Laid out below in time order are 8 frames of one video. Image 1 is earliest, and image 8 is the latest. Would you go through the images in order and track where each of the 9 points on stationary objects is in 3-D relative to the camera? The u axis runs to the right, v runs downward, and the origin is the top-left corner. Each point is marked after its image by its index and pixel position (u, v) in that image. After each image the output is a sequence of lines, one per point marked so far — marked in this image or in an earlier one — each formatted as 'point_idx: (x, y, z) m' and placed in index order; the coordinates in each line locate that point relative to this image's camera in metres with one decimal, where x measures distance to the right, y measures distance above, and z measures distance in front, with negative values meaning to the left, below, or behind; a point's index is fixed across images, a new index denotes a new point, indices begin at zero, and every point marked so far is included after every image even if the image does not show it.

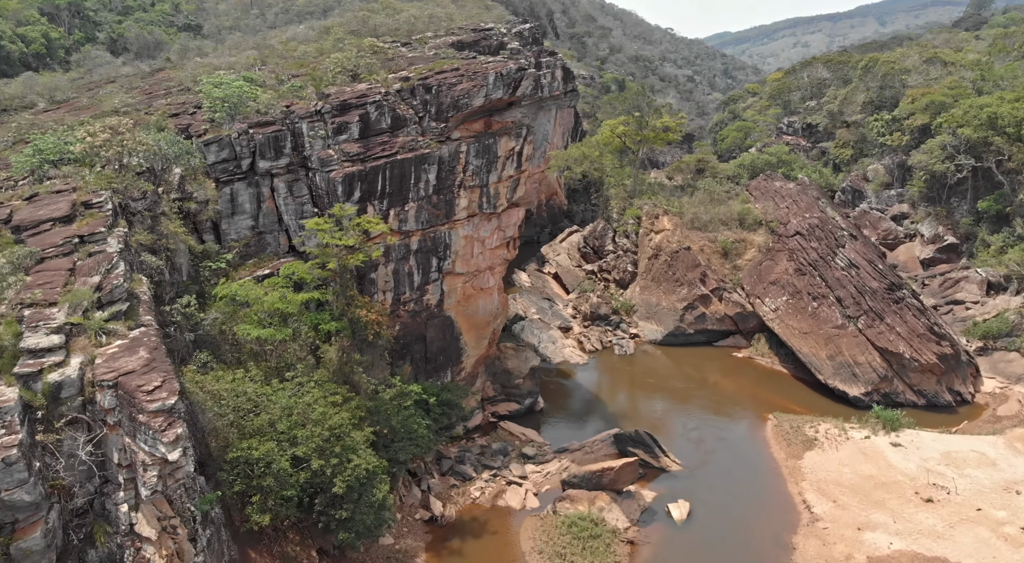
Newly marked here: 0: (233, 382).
0: (-7.0, -2.5, +18.1) m
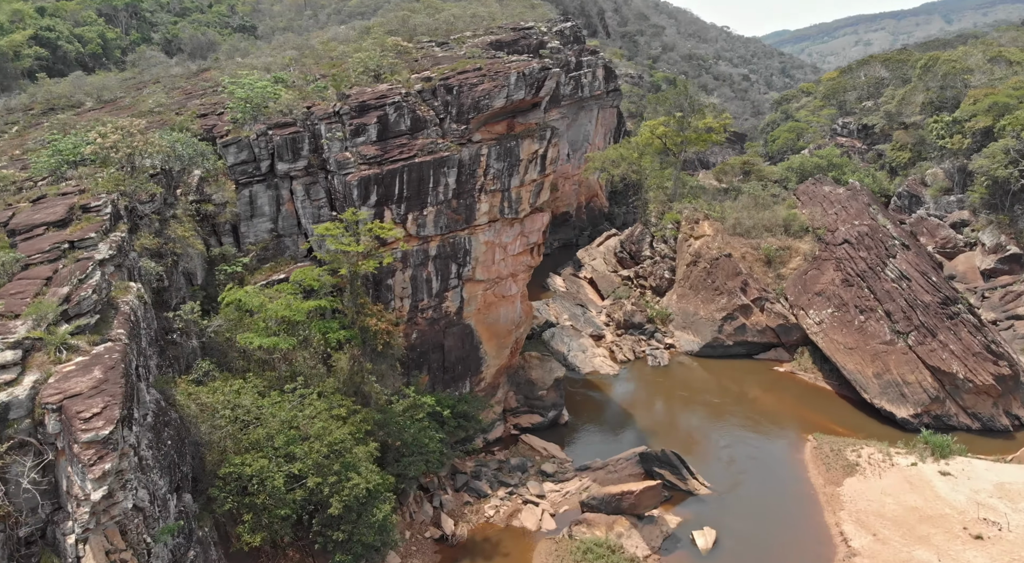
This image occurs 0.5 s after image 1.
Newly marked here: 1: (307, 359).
0: (-6.8, -2.7, +17.5) m
1: (-5.5, -2.1, +20.0) m
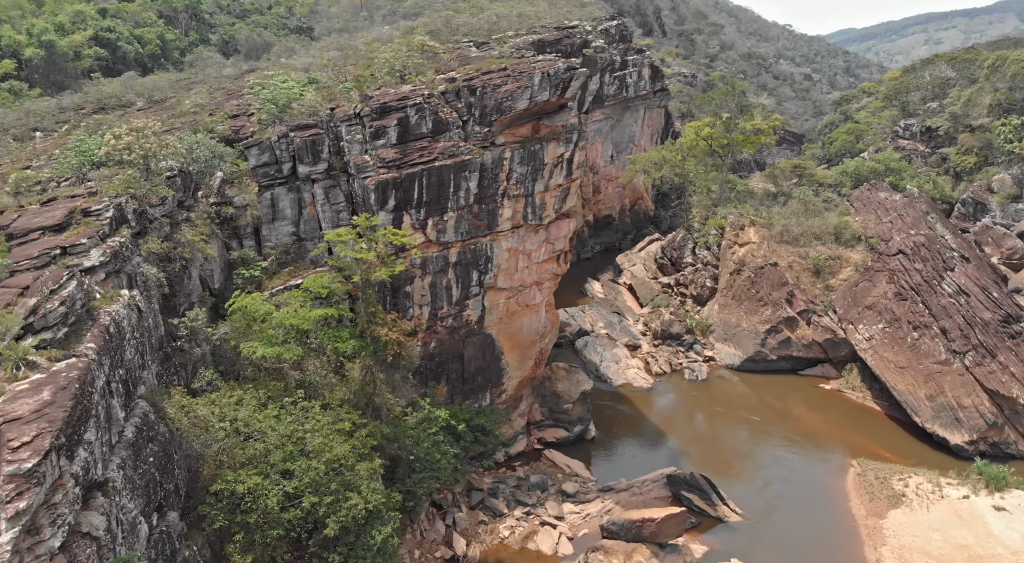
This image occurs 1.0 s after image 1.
0: (-6.6, -2.9, +16.9) m
1: (-5.2, -2.3, +19.3) m
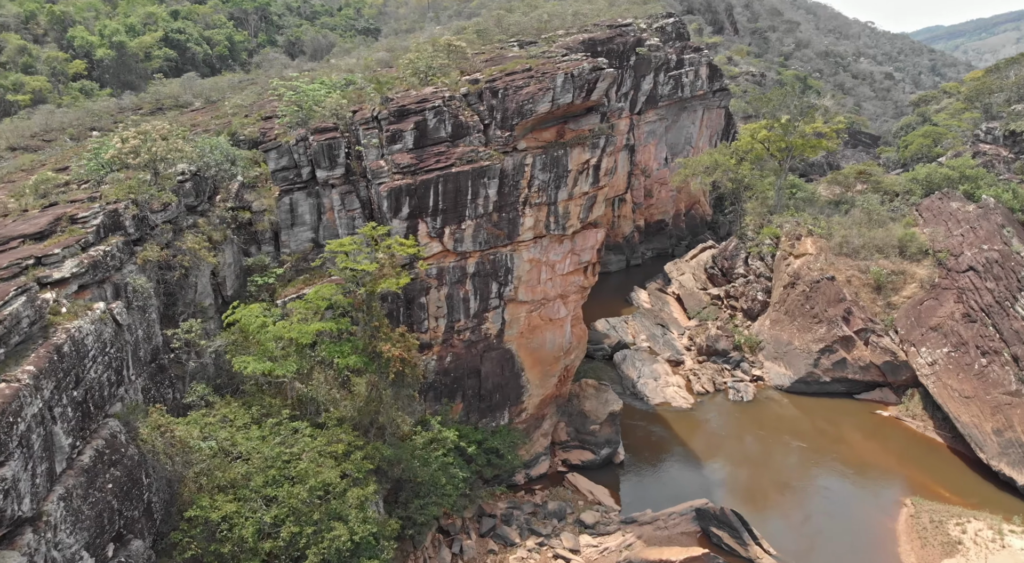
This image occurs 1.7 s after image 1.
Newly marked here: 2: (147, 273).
0: (-6.6, -3.2, +16.1) m
1: (-5.0, -2.6, +18.4) m
2: (-8.8, +0.2, +17.9) m
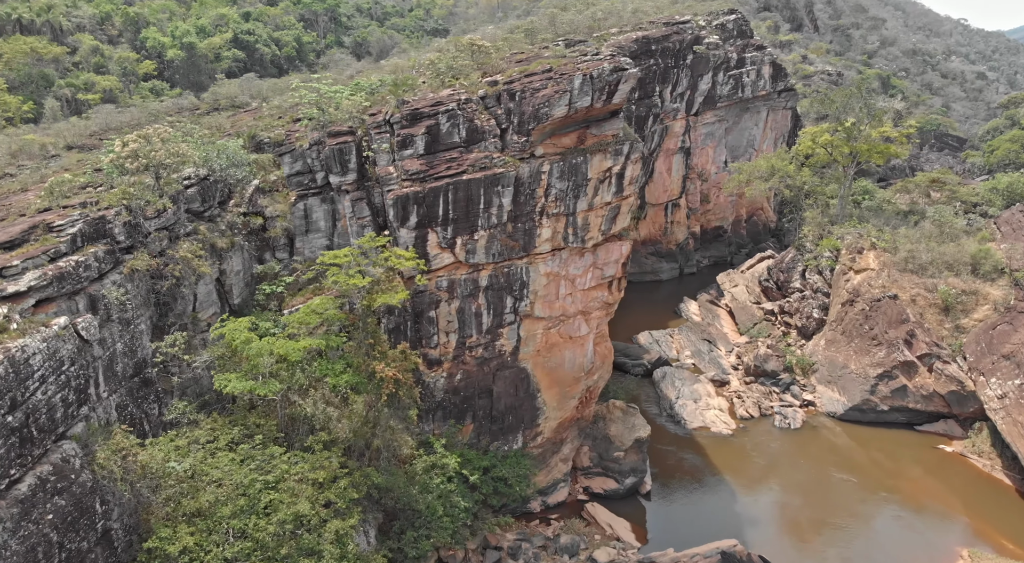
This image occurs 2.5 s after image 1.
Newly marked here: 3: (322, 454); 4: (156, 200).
0: (-6.8, -3.4, +15.3) m
1: (-5.0, -3.0, +17.3) m
2: (-8.8, 0.0, +17.2) m
3: (-4.4, -4.0, +17.0) m
4: (-8.9, +2.0, +18.4) m
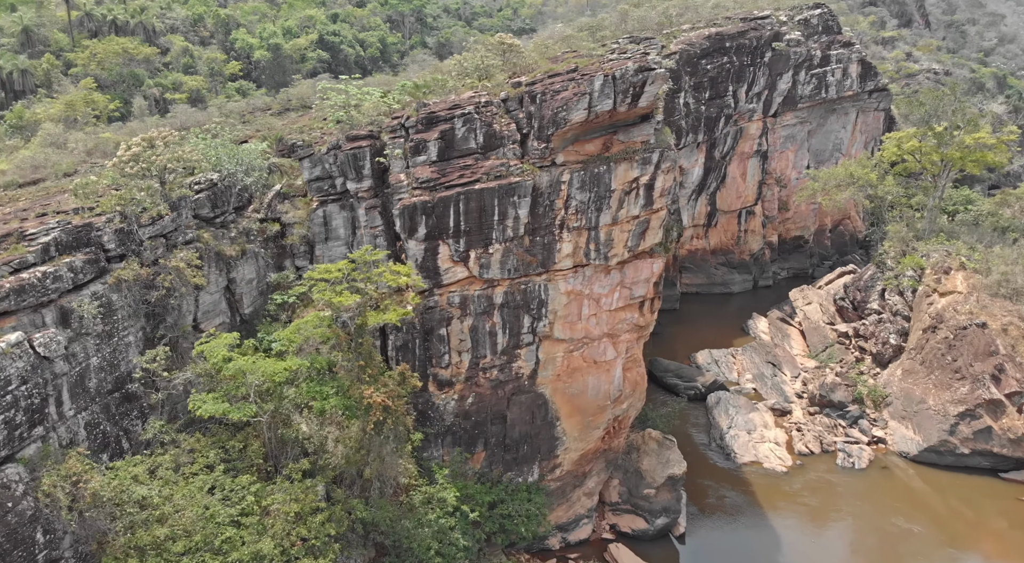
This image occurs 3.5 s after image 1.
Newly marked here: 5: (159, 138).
0: (-7.1, -3.7, +14.3) m
1: (-5.0, -3.3, +16.2) m
2: (-8.7, -0.3, +16.5) m
3: (-4.5, -4.3, +15.8) m
4: (-8.7, +1.8, +17.8) m
5: (-9.3, +3.8, +19.3) m
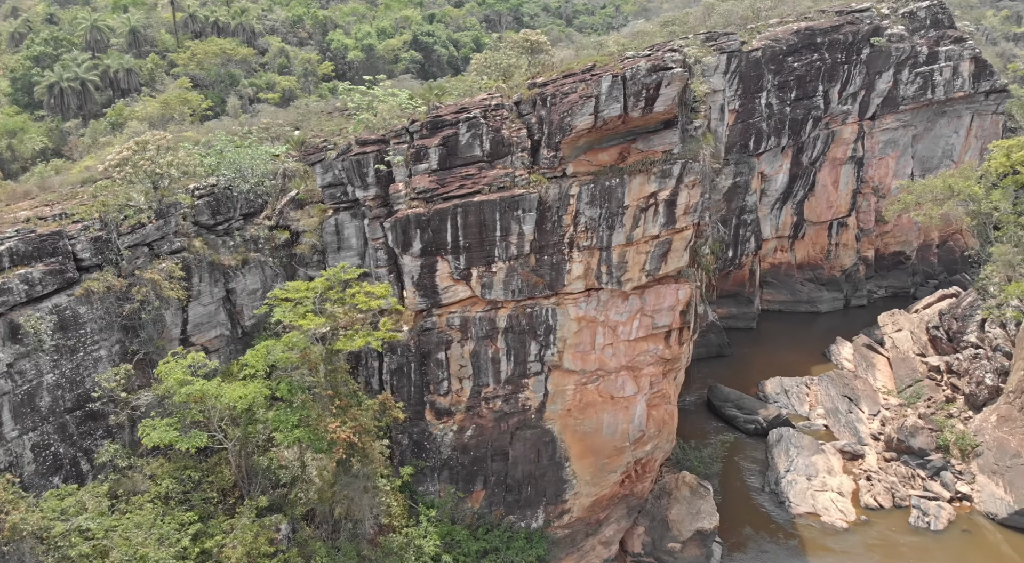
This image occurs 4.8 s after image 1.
0: (-7.7, -4.0, +13.3) m
1: (-5.4, -3.7, +14.9) m
2: (-8.9, -0.5, +15.7) m
3: (-5.0, -4.7, +14.5) m
4: (-8.7, +1.6, +16.9) m
5: (-9.0, +3.5, +18.5) m
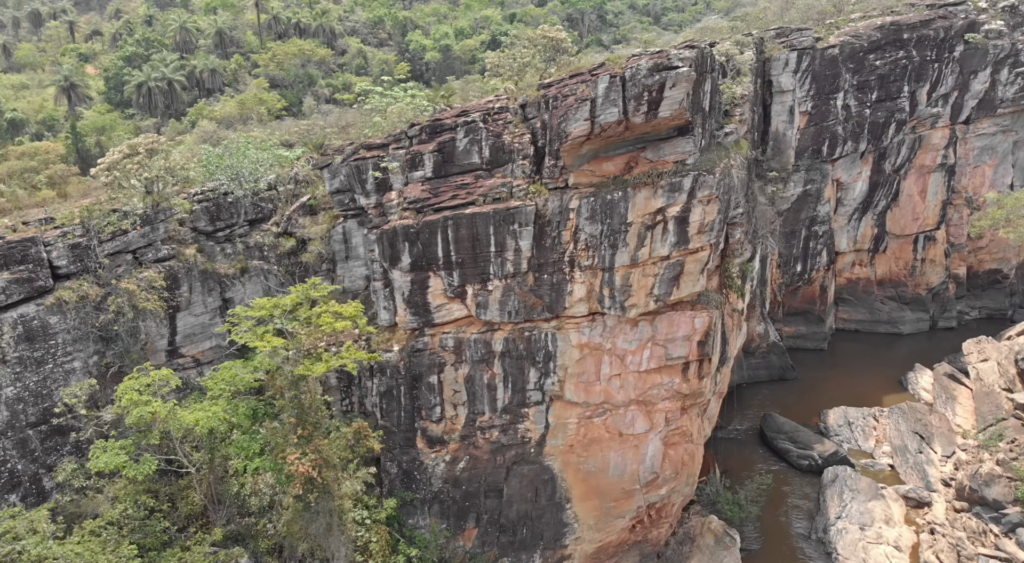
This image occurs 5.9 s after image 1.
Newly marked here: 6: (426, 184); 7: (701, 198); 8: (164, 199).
0: (-8.3, -4.2, +12.6) m
1: (-5.8, -4.0, +13.9) m
2: (-9.2, -0.7, +15.1) m
3: (-5.5, -5.0, +13.4) m
4: (-8.7, +1.4, +16.3) m
5: (-8.7, +3.3, +17.9) m
6: (-1.8, +2.2, +16.2) m
7: (+3.9, +1.7, +14.3) m
8: (-8.4, +2.0, +17.8) m
